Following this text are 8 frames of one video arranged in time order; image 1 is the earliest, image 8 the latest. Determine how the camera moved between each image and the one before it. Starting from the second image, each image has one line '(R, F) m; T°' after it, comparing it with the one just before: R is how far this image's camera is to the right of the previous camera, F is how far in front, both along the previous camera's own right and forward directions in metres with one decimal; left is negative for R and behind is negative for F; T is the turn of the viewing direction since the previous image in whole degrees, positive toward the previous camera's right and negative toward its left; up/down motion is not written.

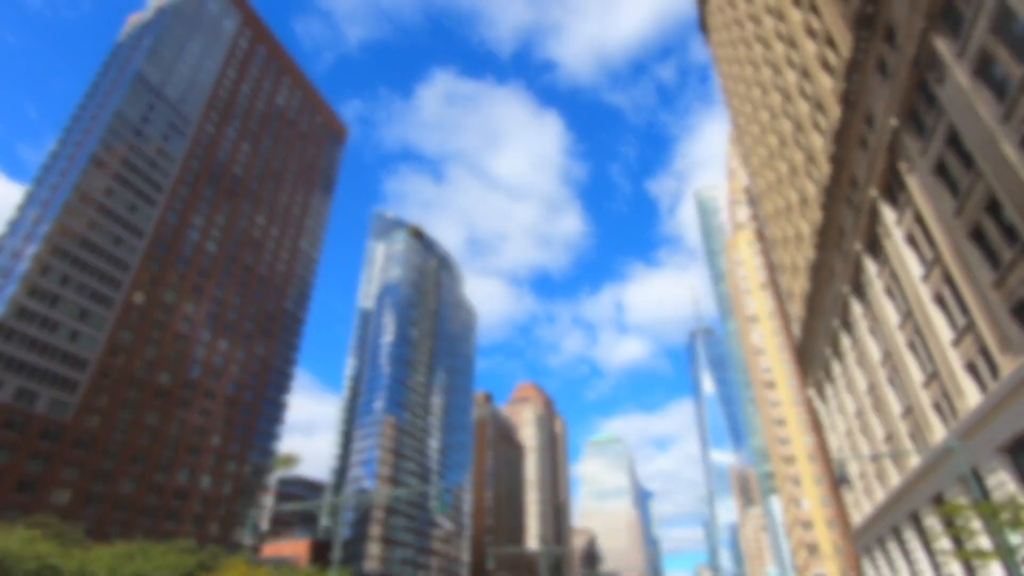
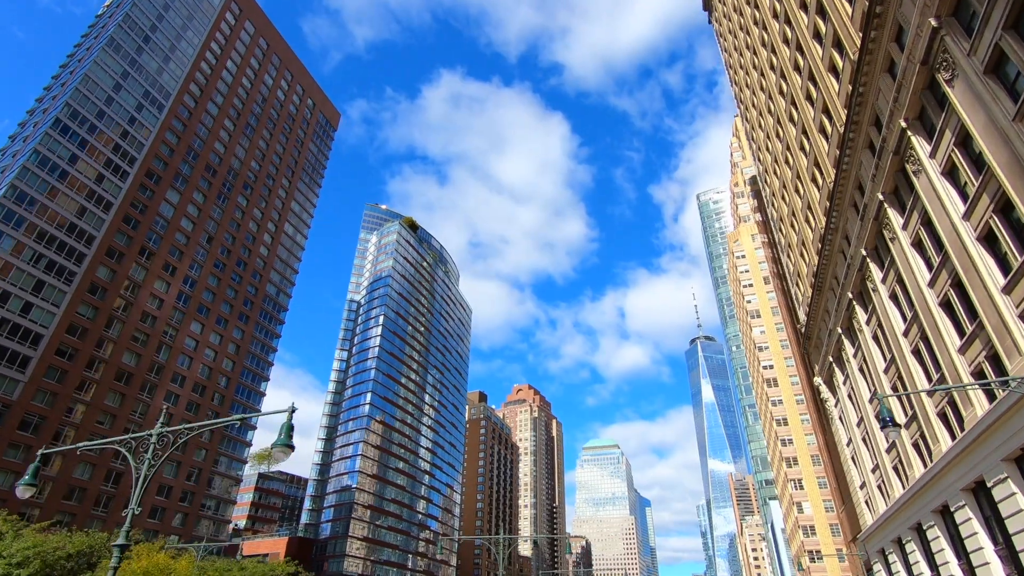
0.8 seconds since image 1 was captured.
(+0.3, +0.6) m; 0°
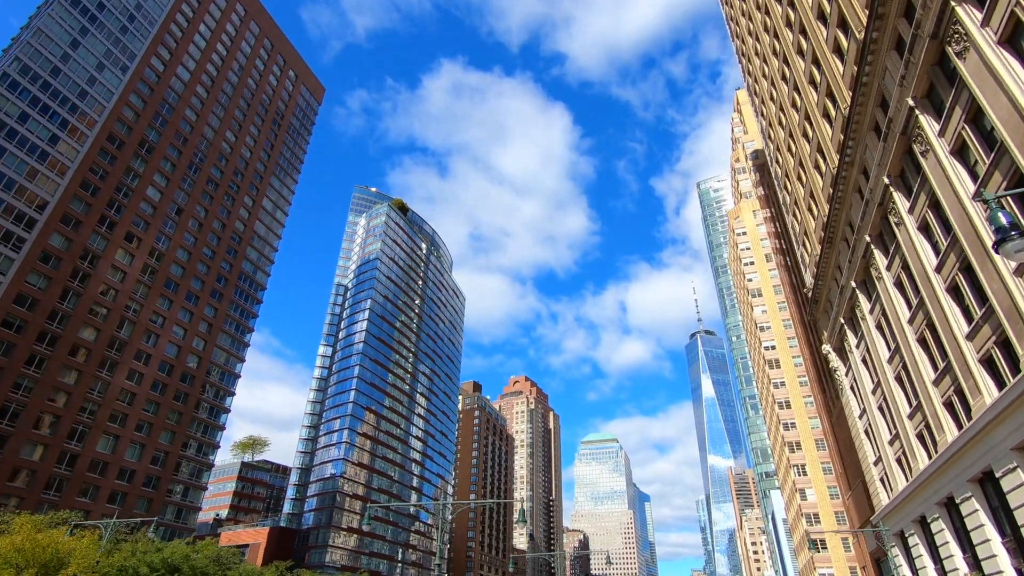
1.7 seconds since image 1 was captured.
(+0.3, +0.7) m; 0°
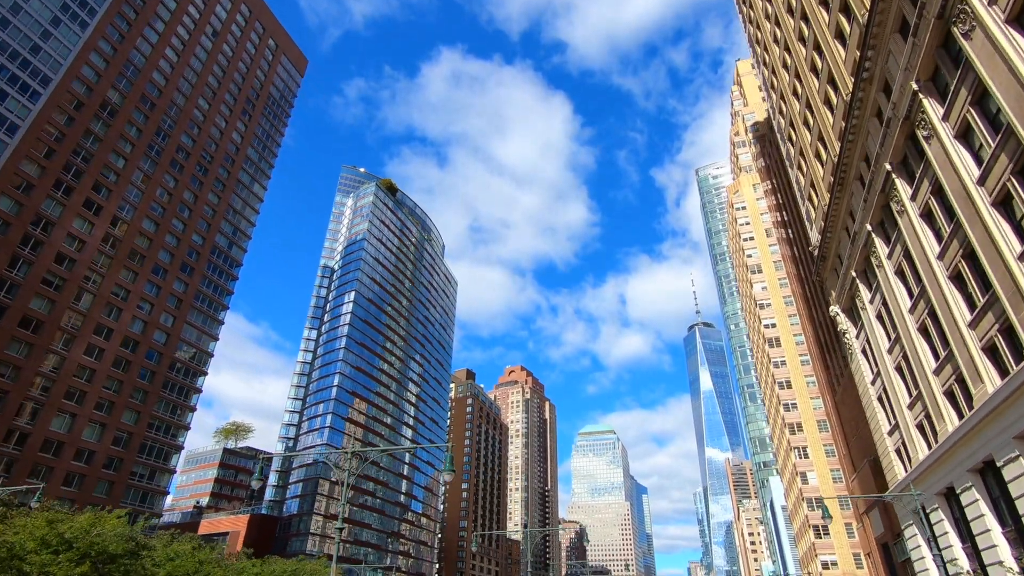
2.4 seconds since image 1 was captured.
(+0.3, +0.6) m; 0°
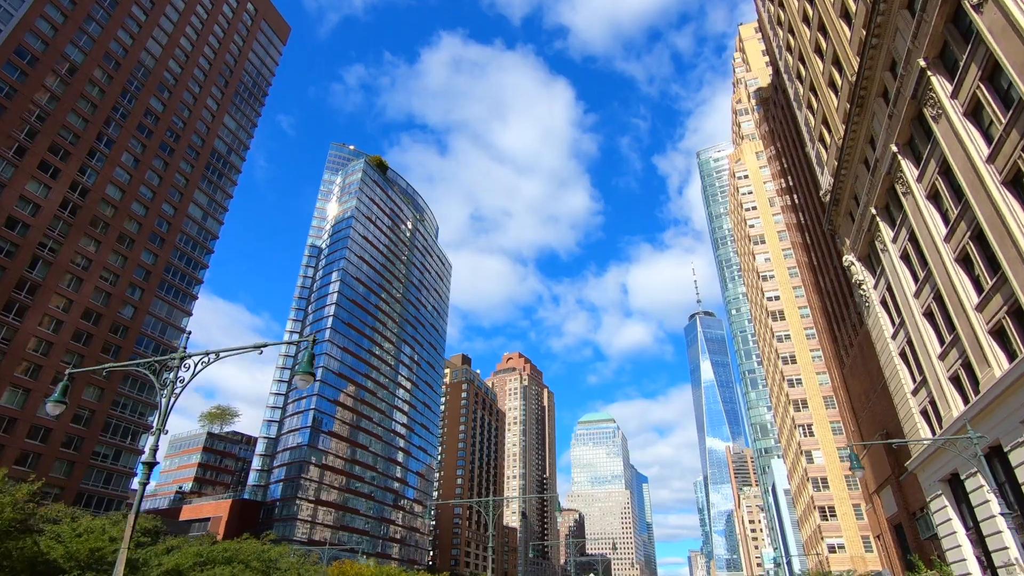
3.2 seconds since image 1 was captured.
(+0.3, +0.6) m; 0°
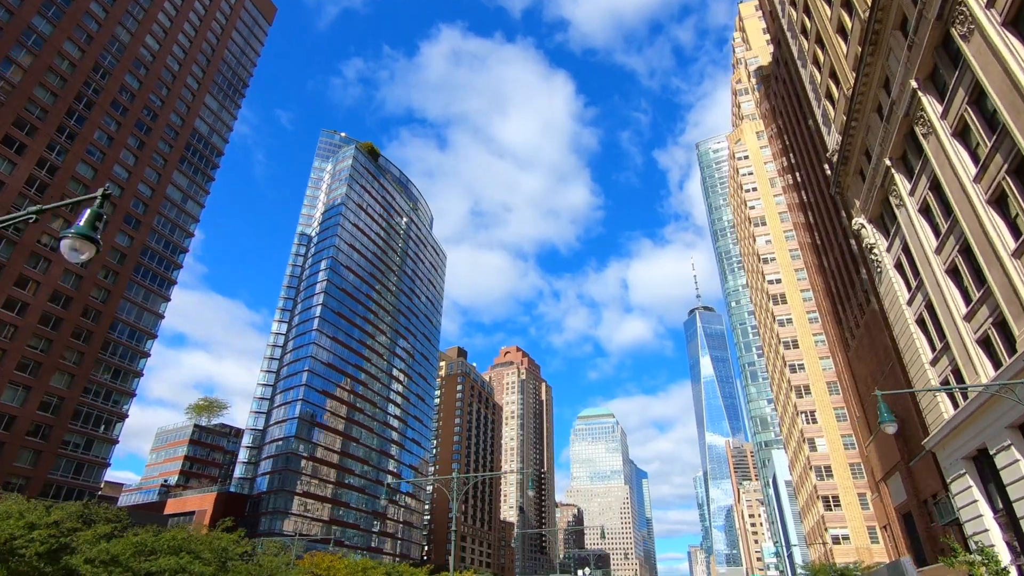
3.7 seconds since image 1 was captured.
(+0.2, +0.4) m; 0°
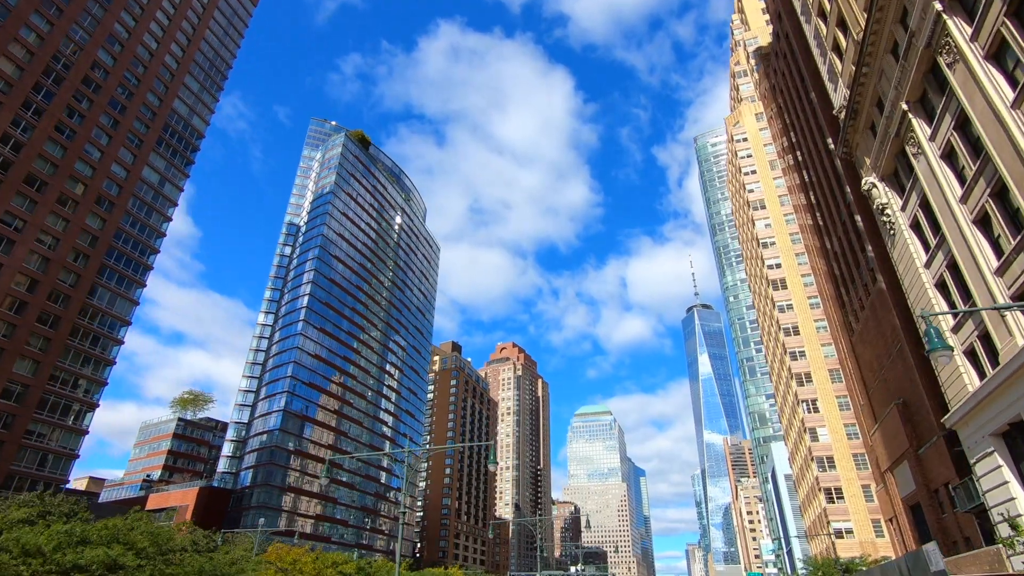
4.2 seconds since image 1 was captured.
(+0.2, +0.4) m; 0°
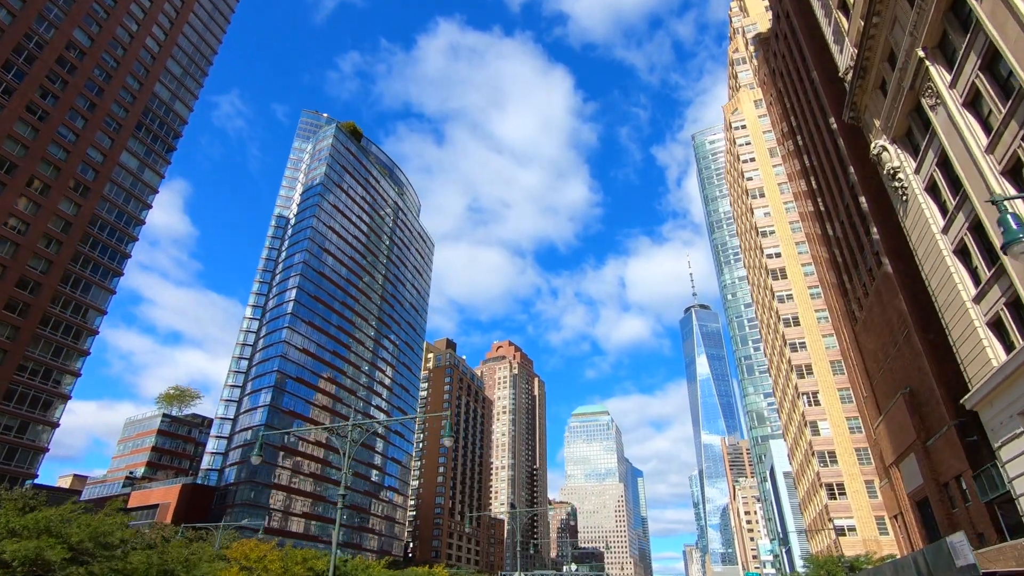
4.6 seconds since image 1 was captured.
(+0.2, +0.4) m; 0°
